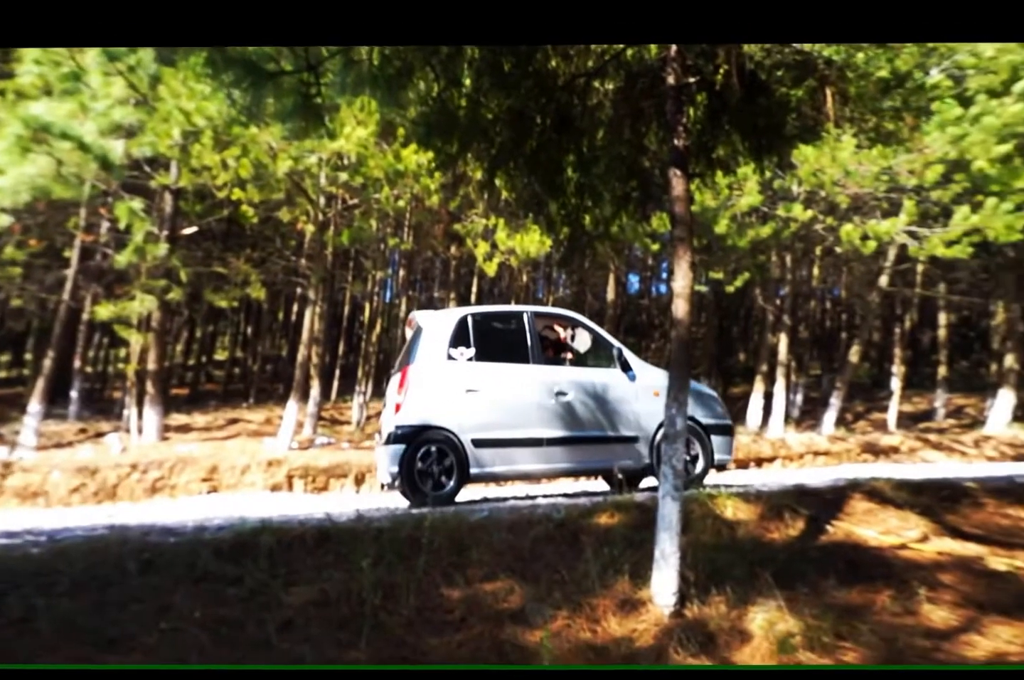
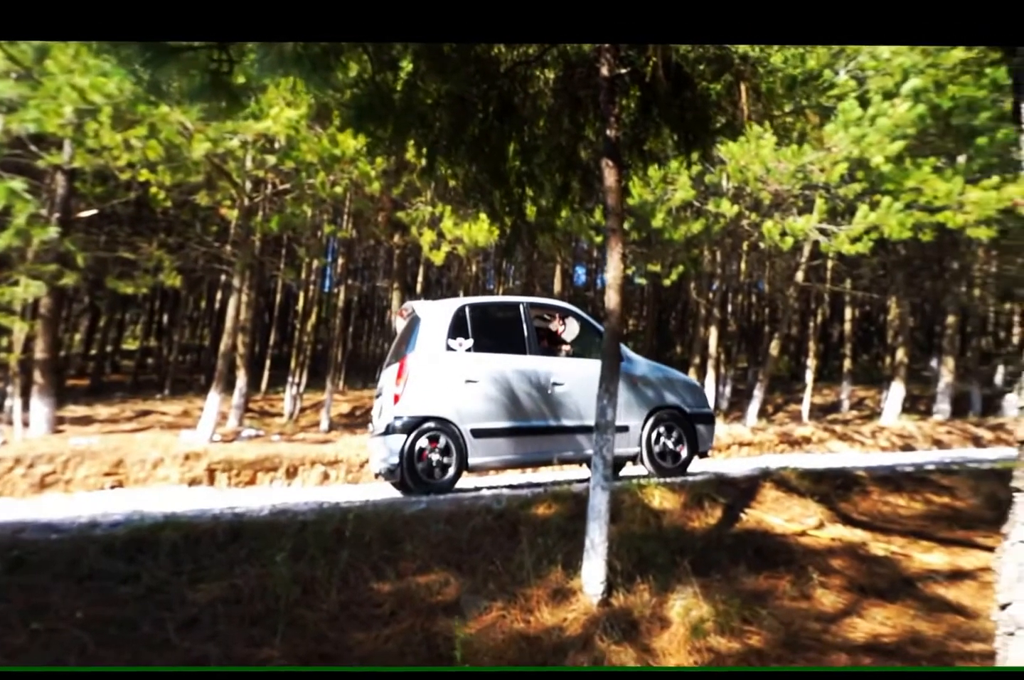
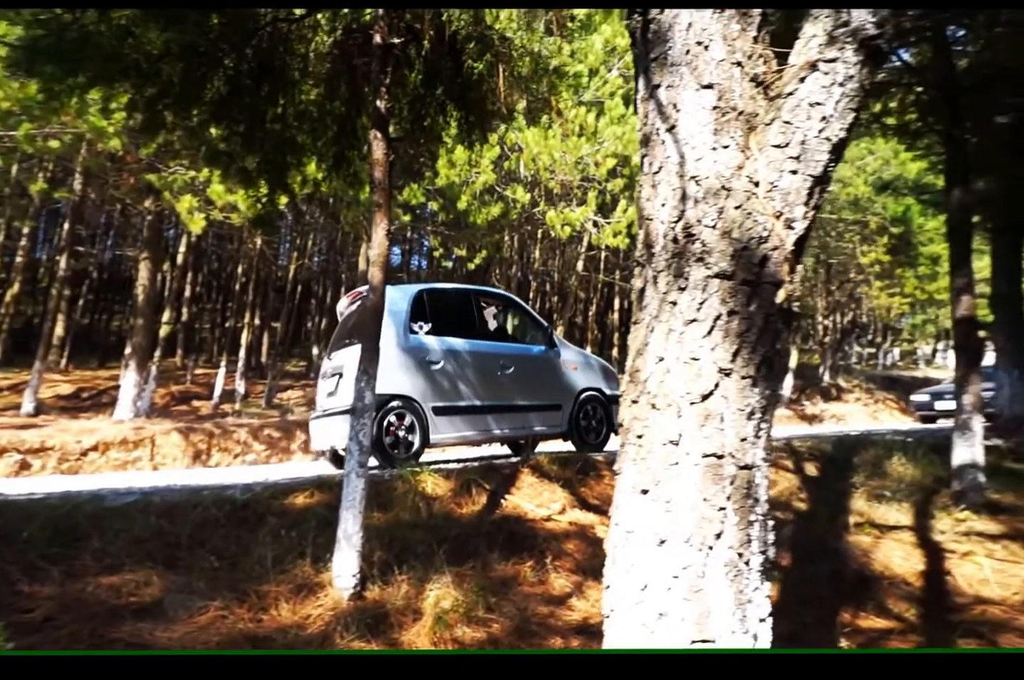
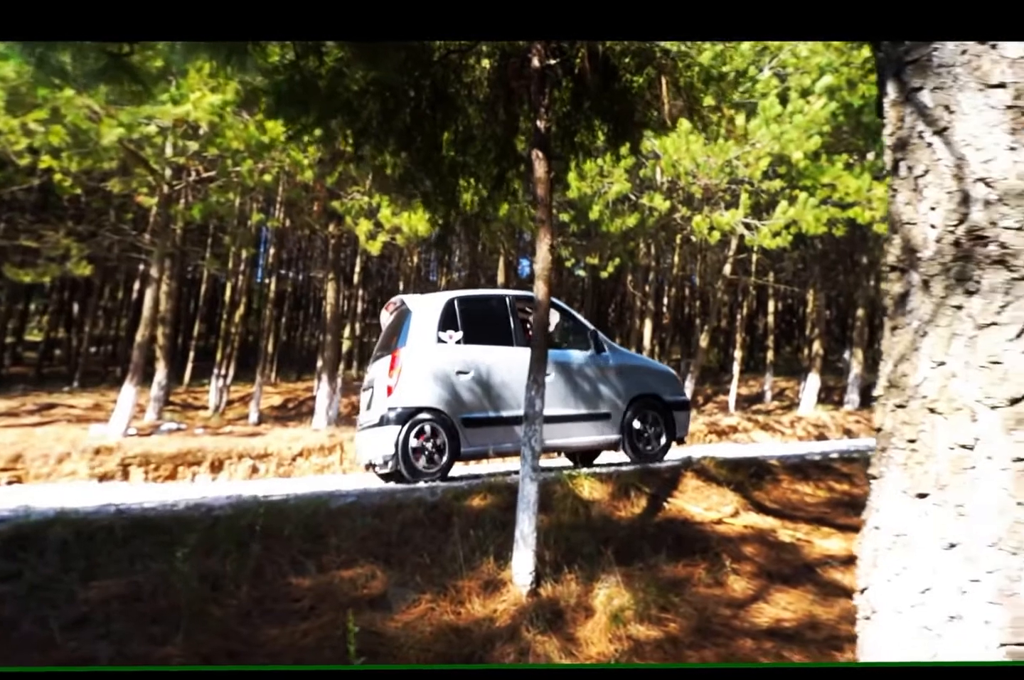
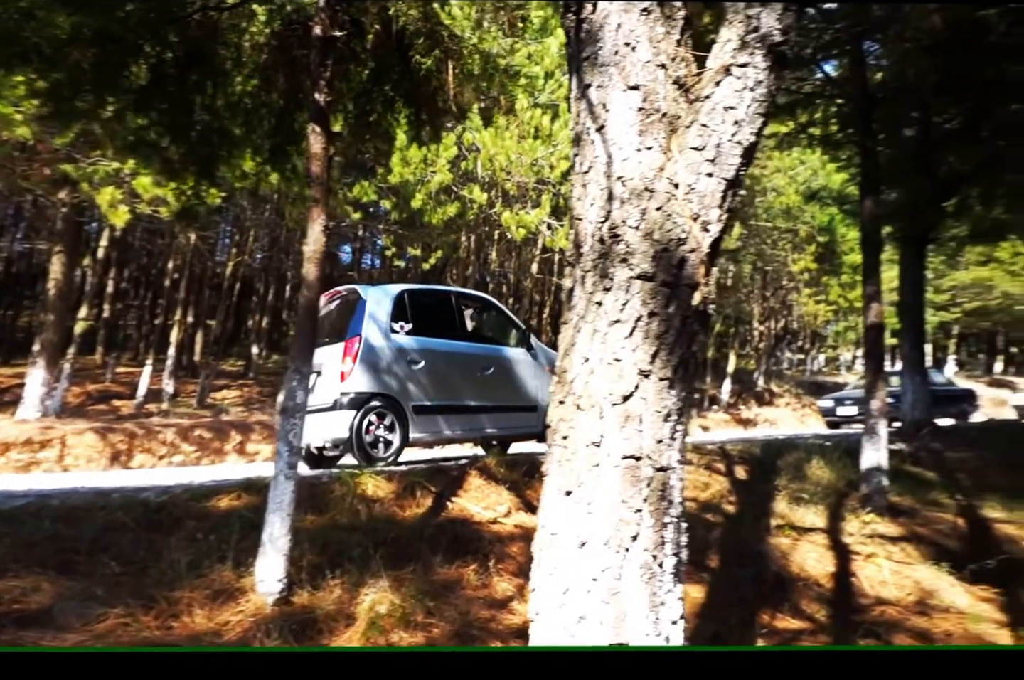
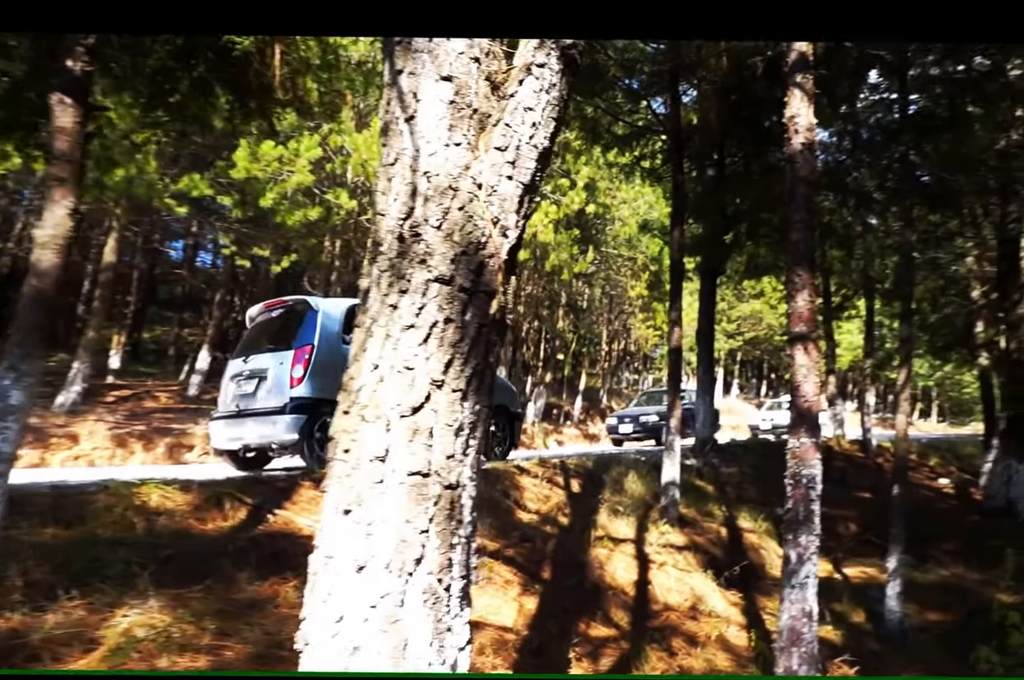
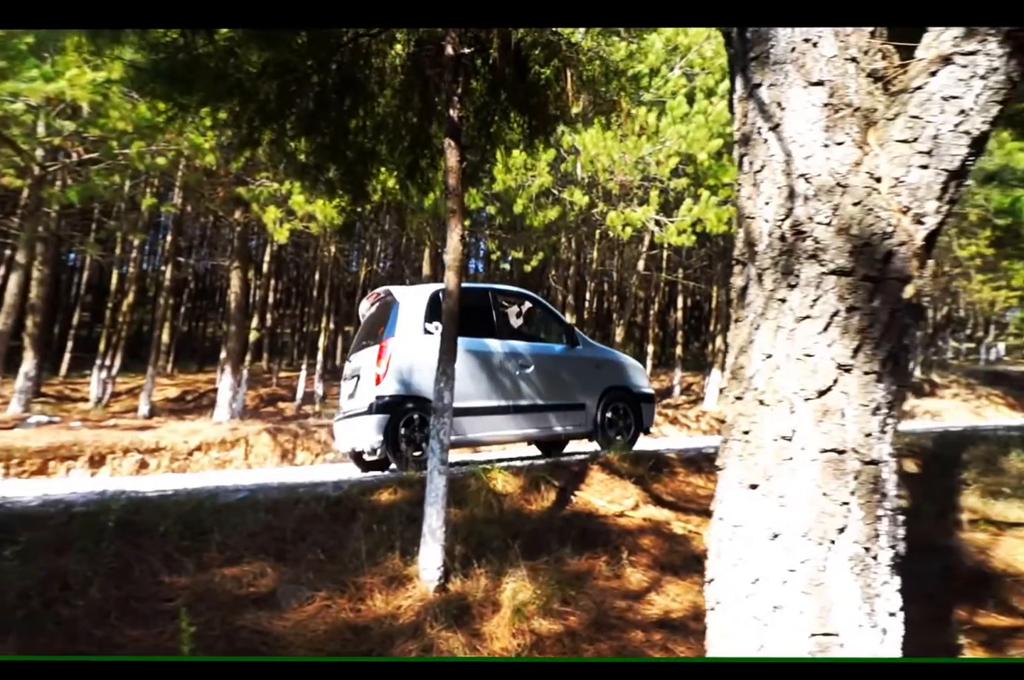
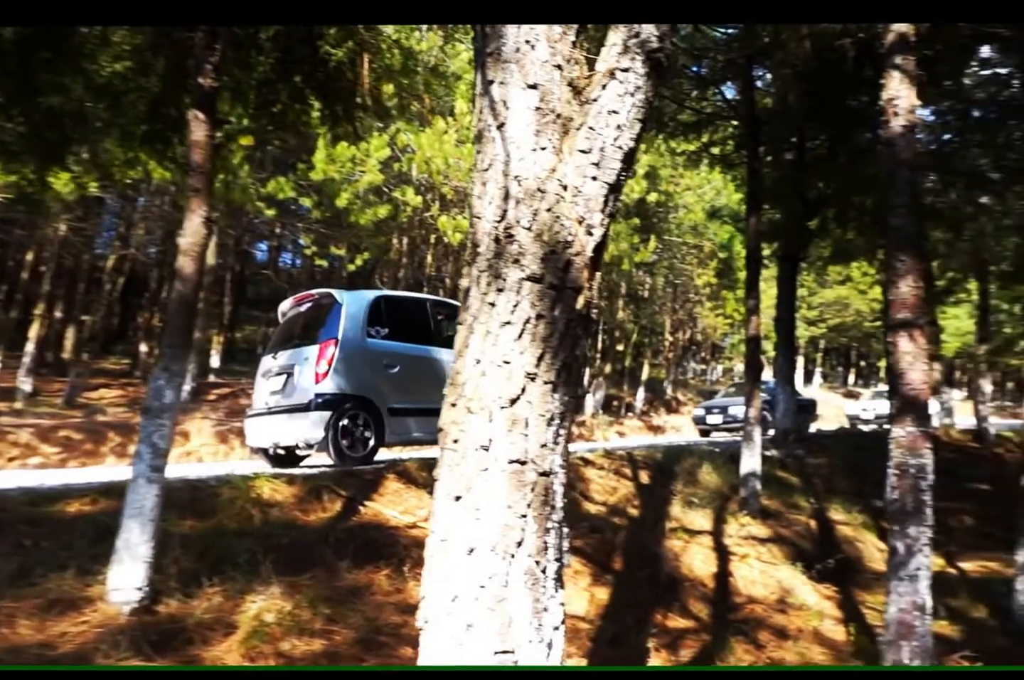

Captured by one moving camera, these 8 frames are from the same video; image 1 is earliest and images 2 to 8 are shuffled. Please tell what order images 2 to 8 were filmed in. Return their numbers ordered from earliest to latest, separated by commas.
2, 4, 7, 3, 5, 8, 6
